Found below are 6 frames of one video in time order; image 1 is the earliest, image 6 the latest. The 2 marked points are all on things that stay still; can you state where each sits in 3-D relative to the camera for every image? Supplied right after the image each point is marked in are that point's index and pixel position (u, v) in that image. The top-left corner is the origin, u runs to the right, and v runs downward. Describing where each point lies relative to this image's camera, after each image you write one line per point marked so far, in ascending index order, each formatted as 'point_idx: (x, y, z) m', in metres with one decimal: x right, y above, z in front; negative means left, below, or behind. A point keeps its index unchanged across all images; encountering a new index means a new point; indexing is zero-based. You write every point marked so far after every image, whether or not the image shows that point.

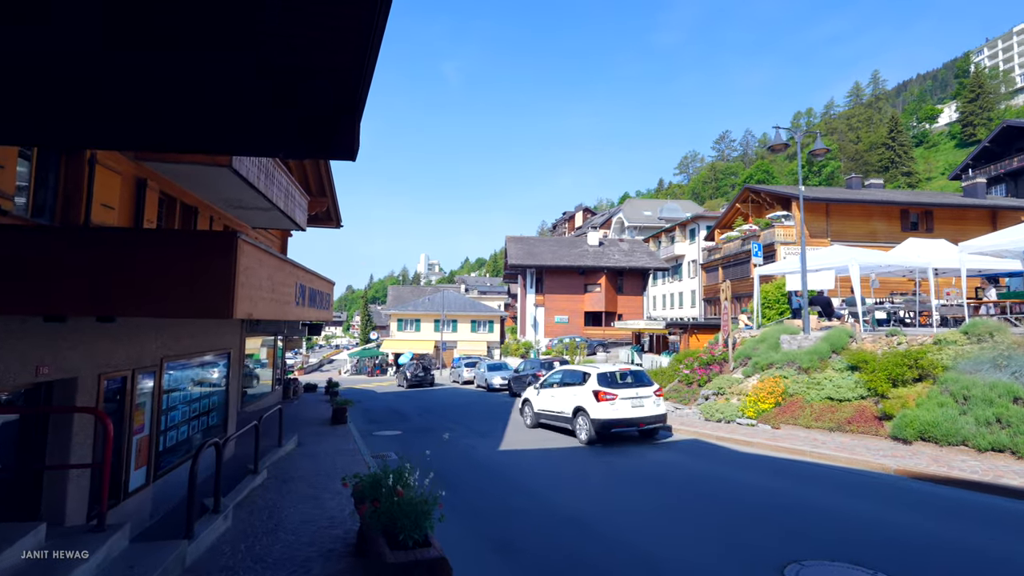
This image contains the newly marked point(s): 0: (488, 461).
0: (-0.6, -4.4, +12.2) m
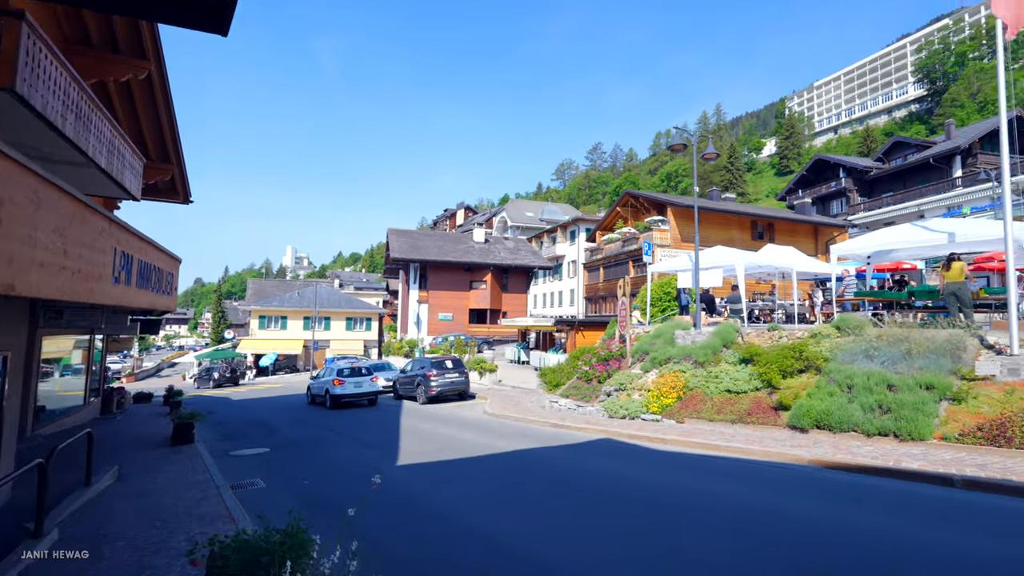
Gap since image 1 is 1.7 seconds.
0: (-2.8, -4.1, +10.3) m
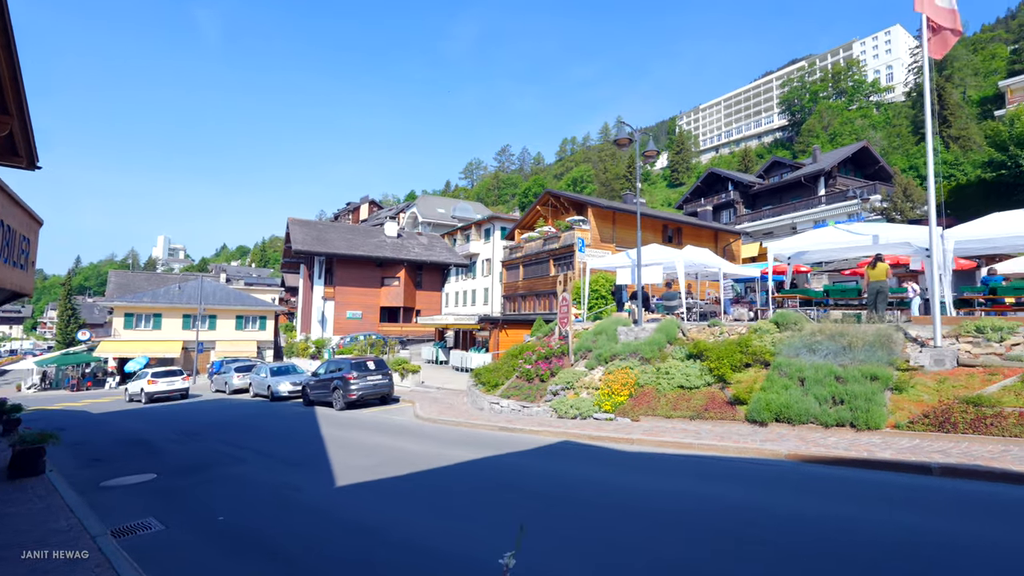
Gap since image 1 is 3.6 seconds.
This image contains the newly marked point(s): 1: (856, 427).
0: (-3.4, -3.8, +8.5) m
1: (+6.9, -2.8, +9.5) m
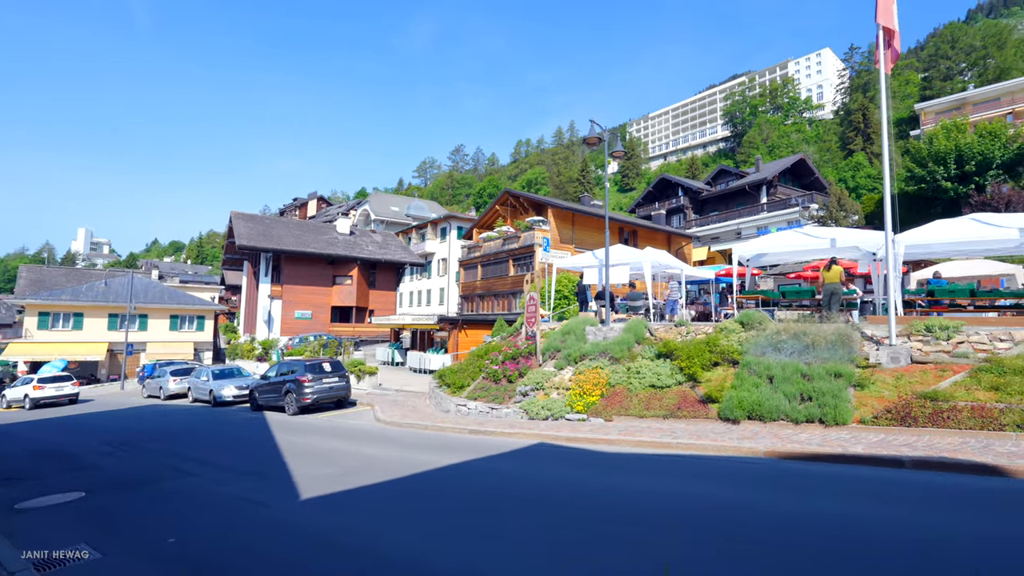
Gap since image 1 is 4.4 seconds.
0: (-3.8, -3.7, +7.8) m
1: (+6.5, -2.8, +9.8) m
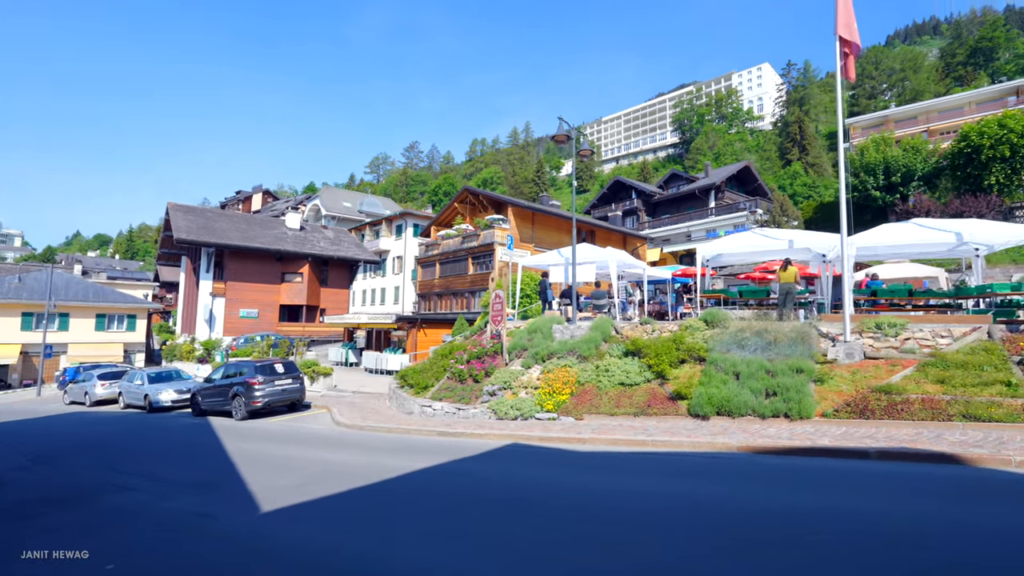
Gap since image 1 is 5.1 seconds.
0: (-4.1, -3.6, +7.1) m
1: (+5.9, -2.8, +10.1) m
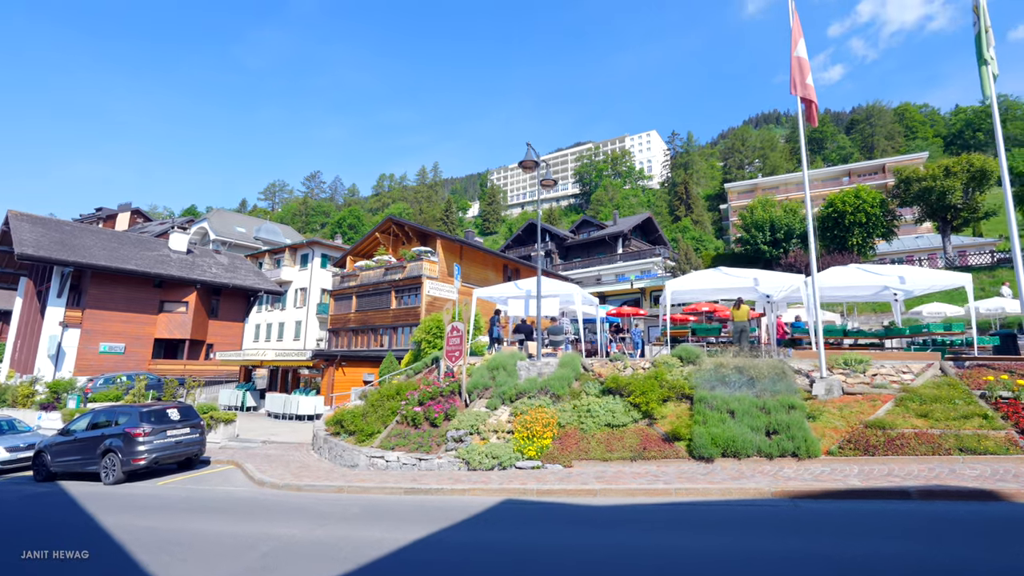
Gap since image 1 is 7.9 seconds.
0: (-3.3, -3.7, +4.7) m
1: (+5.9, -3.5, +9.7) m
